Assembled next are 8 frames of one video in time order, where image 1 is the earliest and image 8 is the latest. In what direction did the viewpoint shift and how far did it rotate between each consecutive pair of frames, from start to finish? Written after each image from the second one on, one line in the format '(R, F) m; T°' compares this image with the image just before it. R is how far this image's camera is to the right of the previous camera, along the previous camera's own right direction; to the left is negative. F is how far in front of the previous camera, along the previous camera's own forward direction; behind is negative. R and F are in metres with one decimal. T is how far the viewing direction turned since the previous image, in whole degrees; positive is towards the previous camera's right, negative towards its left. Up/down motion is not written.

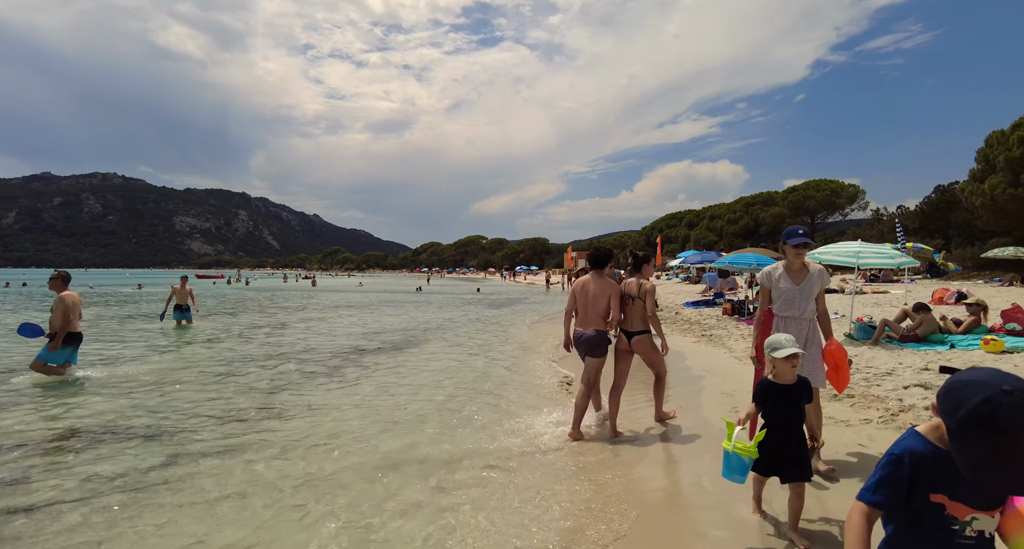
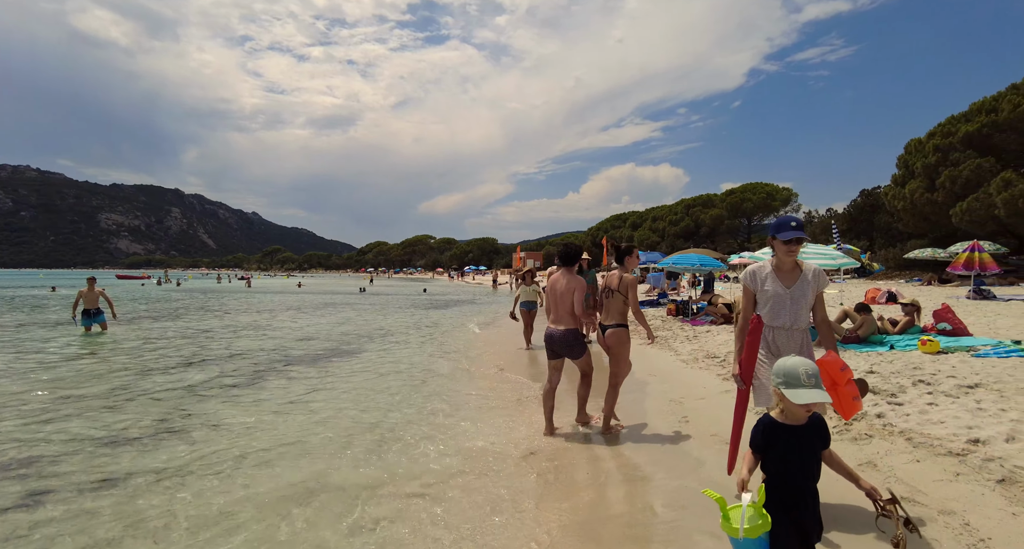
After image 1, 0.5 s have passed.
(+0.1, +0.5) m; +6°
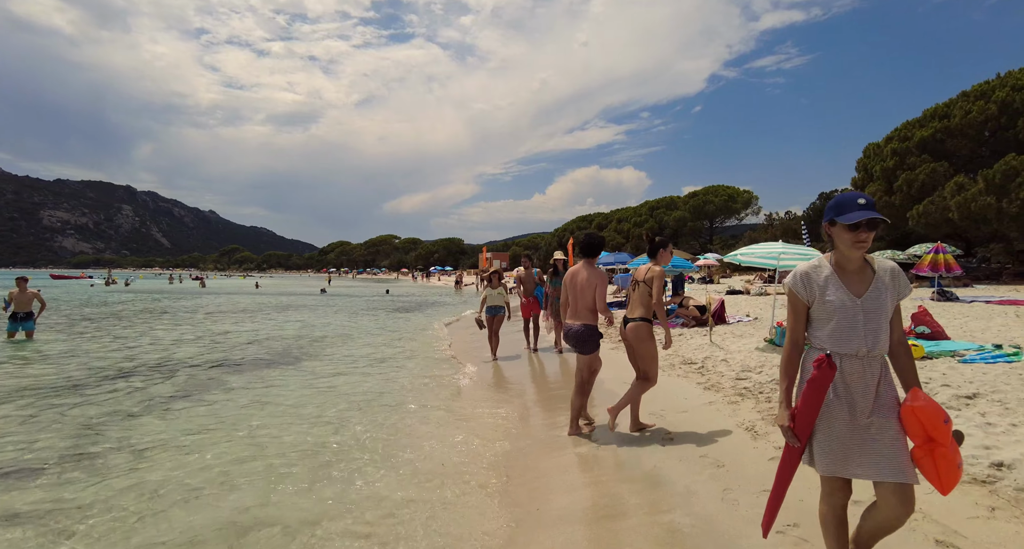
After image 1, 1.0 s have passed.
(0.0, +0.6) m; +4°
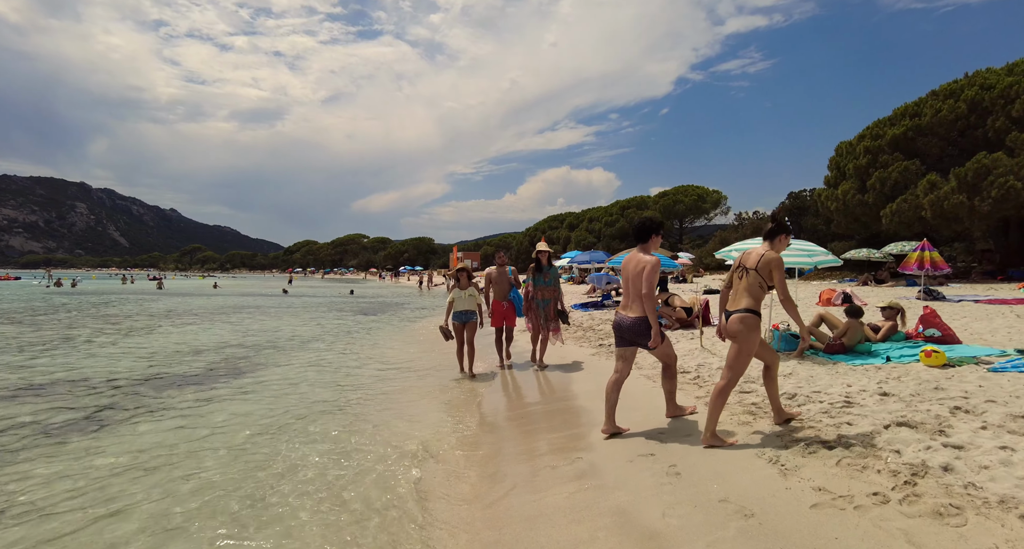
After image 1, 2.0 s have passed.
(0.0, +1.0) m; +3°
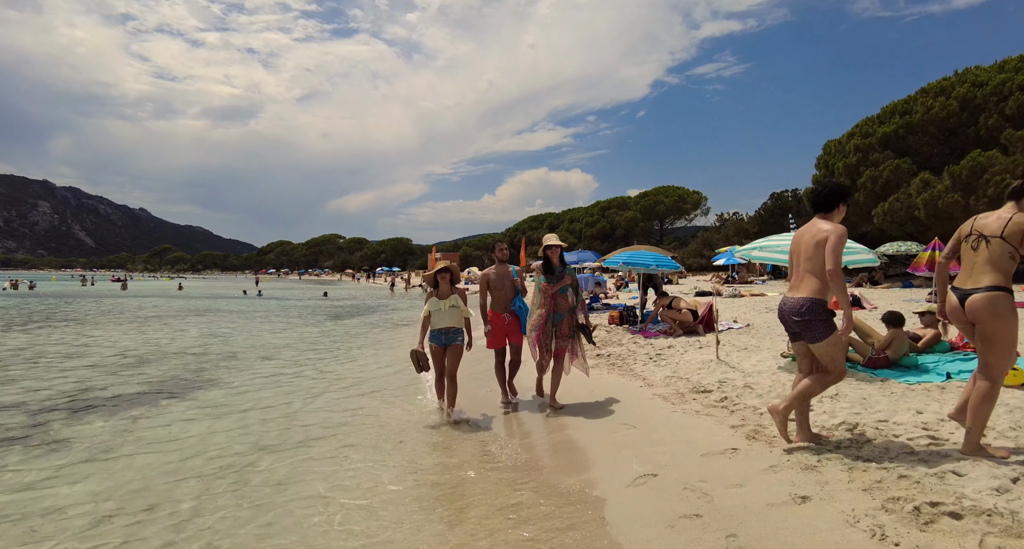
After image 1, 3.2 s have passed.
(-0.1, +1.1) m; +2°
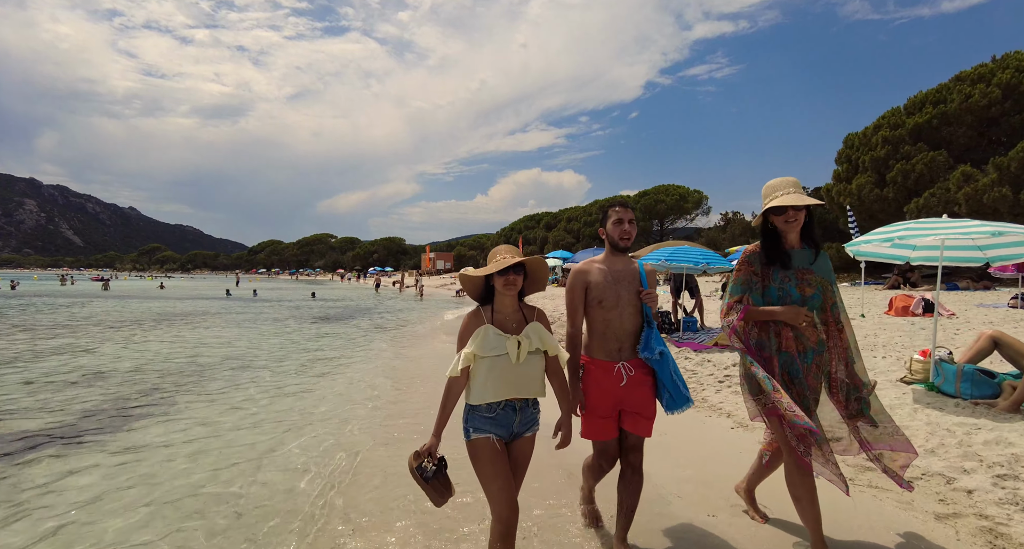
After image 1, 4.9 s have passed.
(-0.5, +1.7) m; +1°
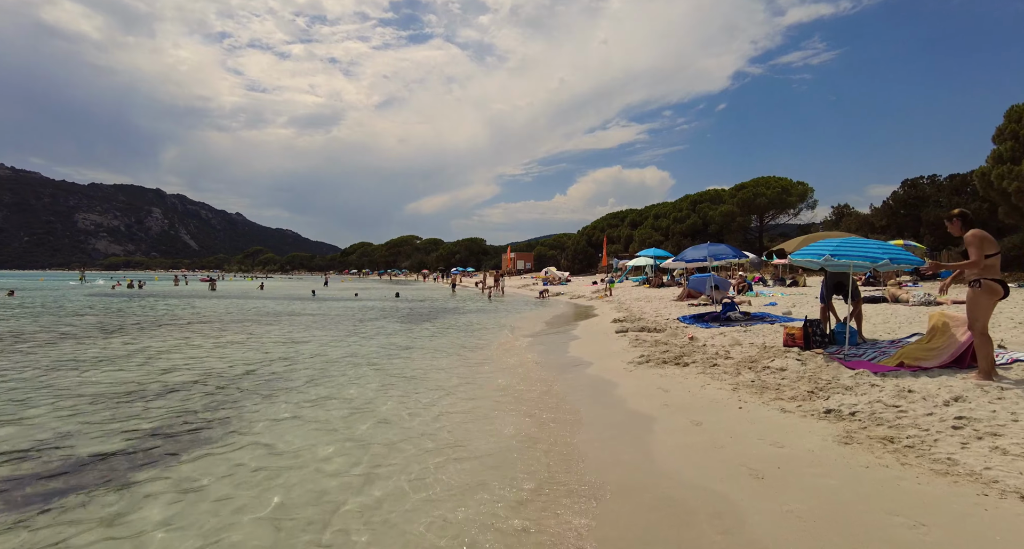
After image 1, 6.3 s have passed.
(-0.5, +1.5) m; -9°
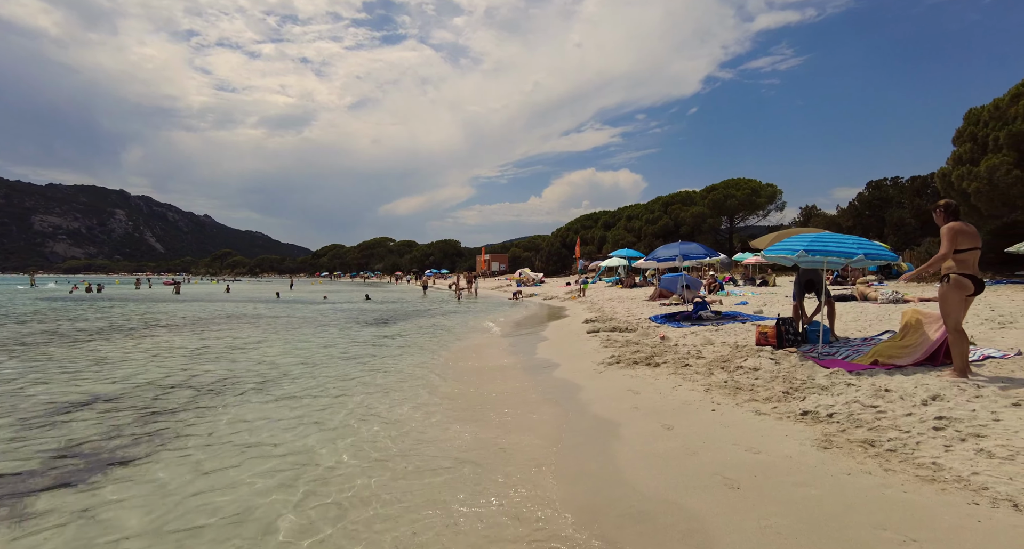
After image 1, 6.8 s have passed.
(+0.2, +0.4) m; +3°
